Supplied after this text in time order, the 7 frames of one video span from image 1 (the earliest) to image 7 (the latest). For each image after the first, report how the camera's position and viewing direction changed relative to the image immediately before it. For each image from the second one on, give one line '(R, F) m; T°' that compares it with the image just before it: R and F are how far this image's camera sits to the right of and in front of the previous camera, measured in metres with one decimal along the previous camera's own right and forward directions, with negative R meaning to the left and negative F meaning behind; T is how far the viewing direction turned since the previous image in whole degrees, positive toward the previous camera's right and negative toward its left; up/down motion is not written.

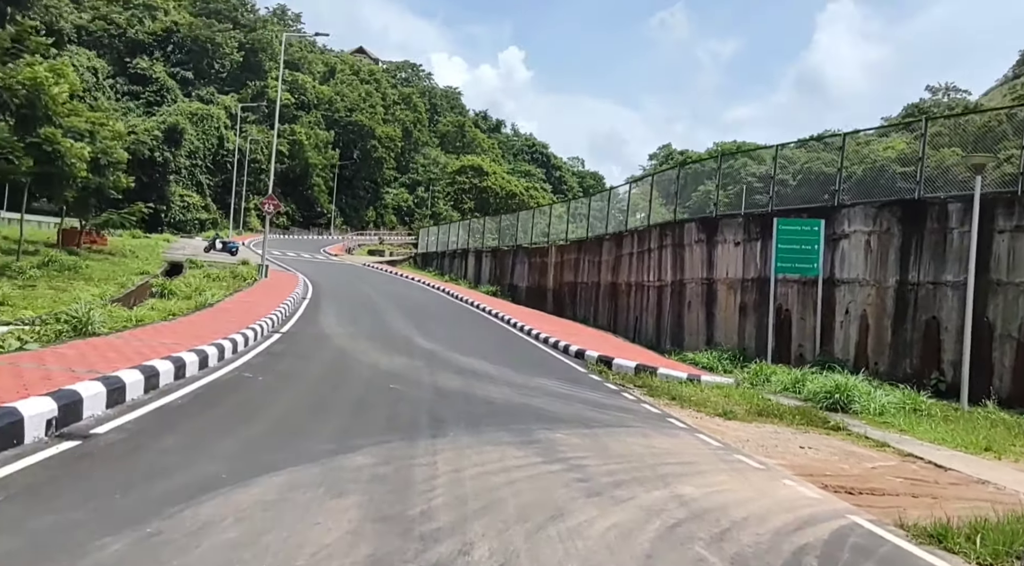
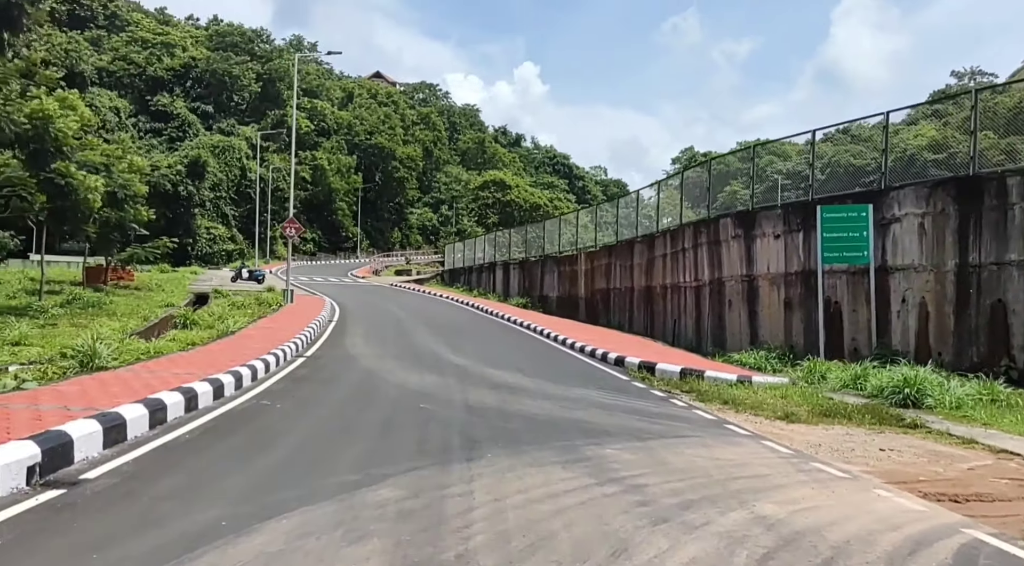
(0.0, +0.7) m; -2°
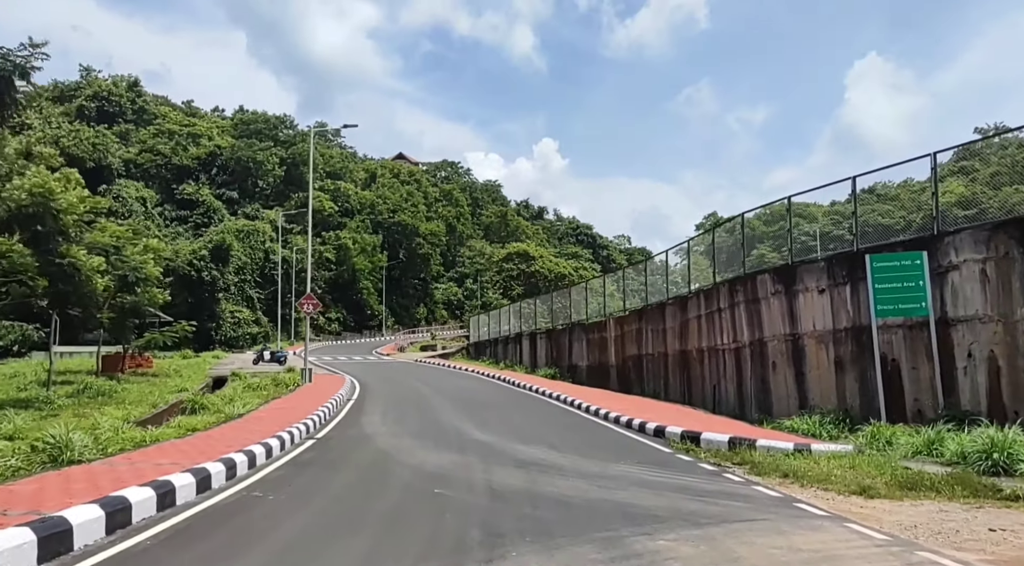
(0.0, +1.1) m; -2°
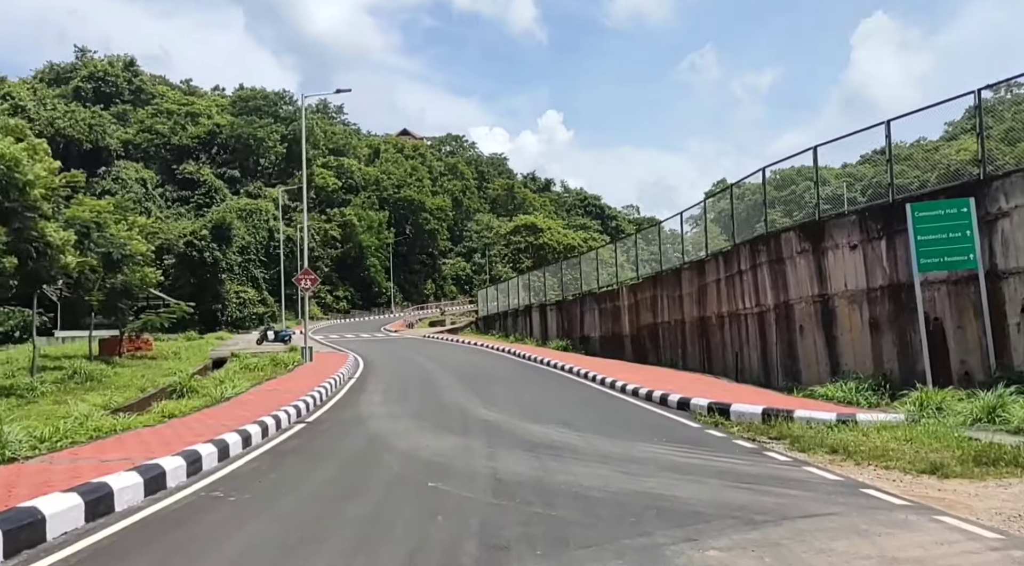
(0.0, +1.2) m; -1°
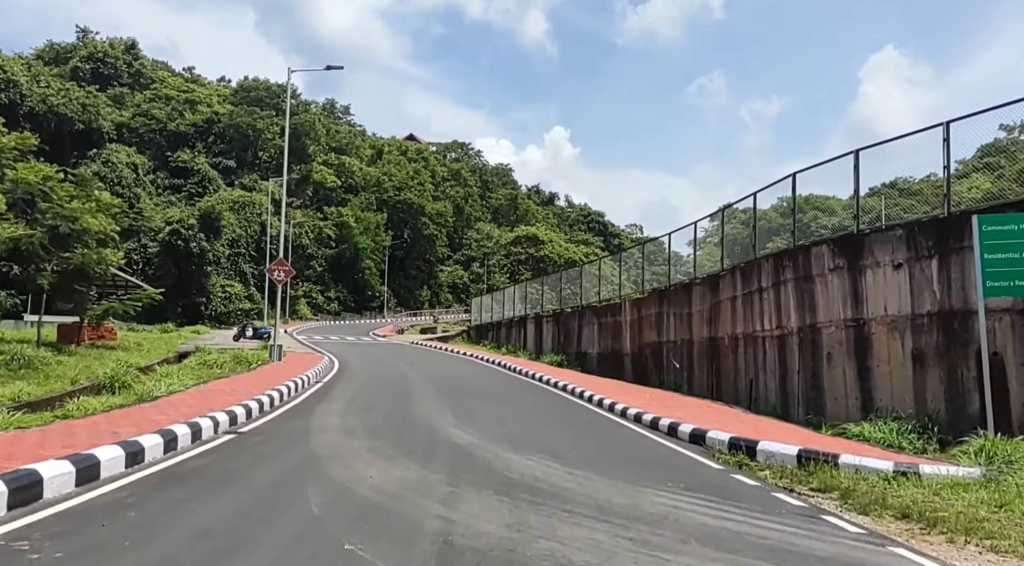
(+0.1, +2.0) m; 0°
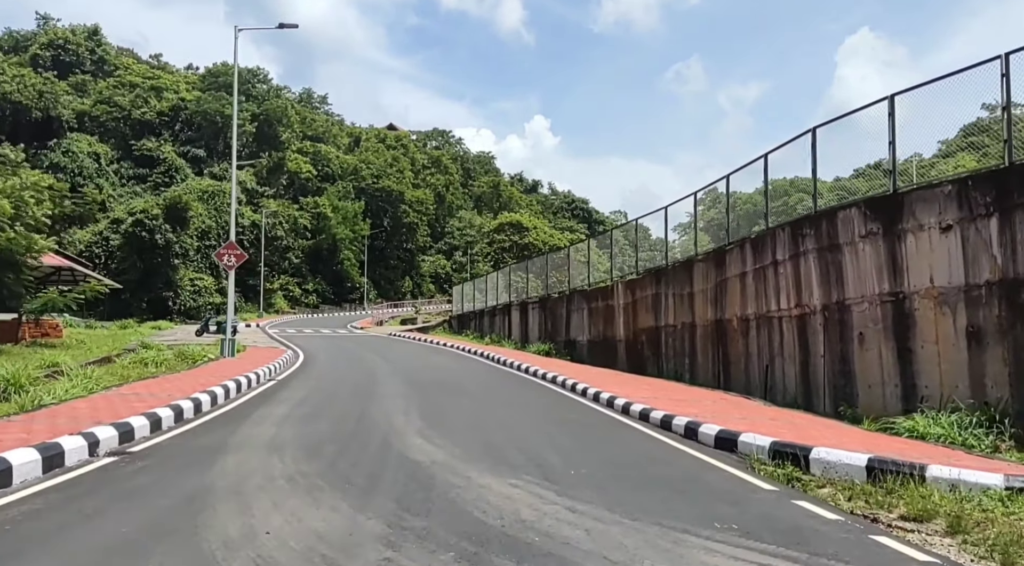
(+0.1, +2.2) m; +1°
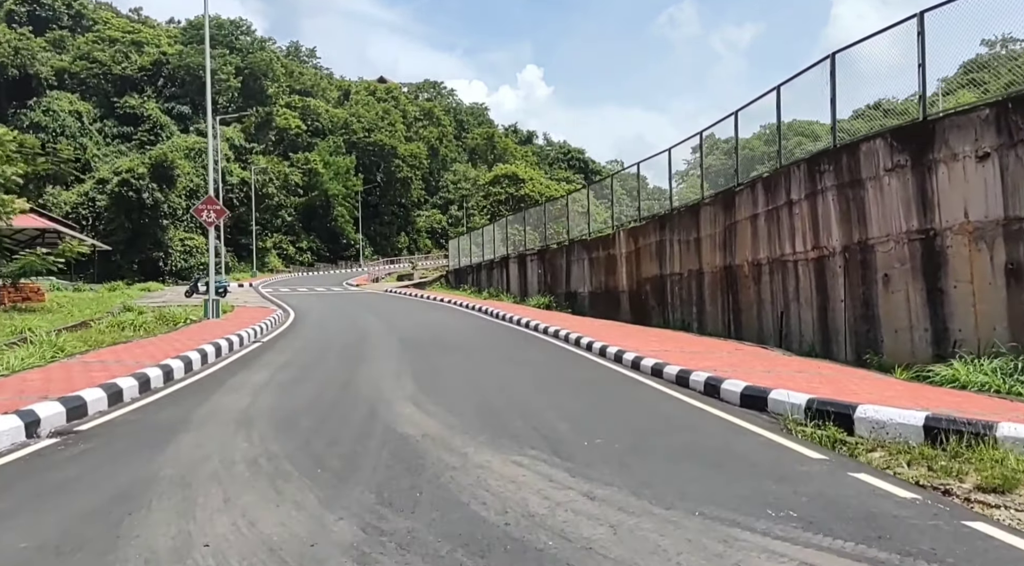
(0.0, +0.9) m; 0°
